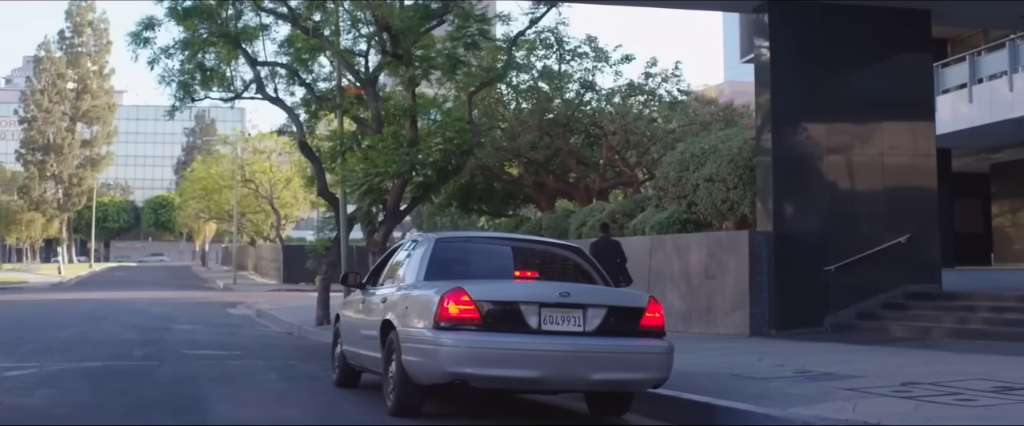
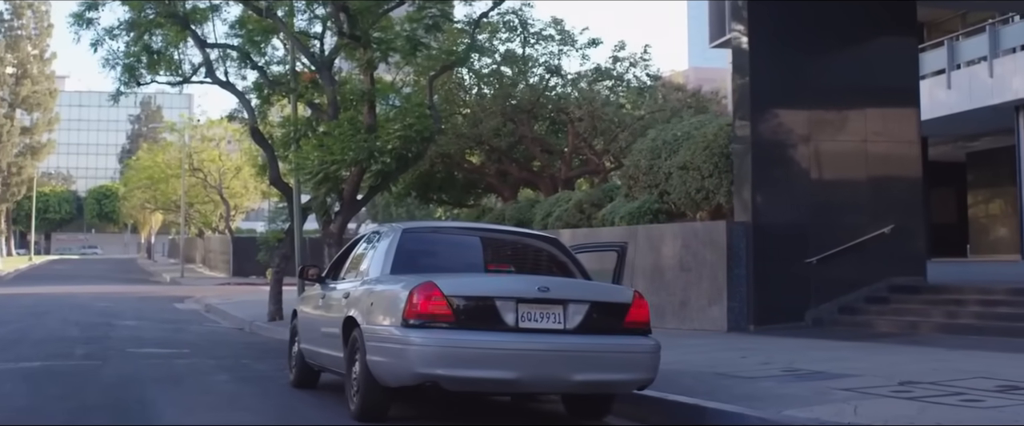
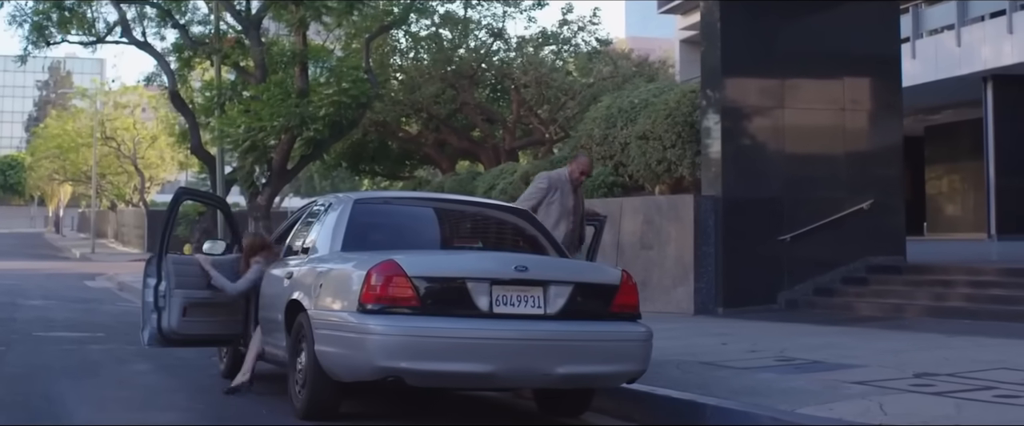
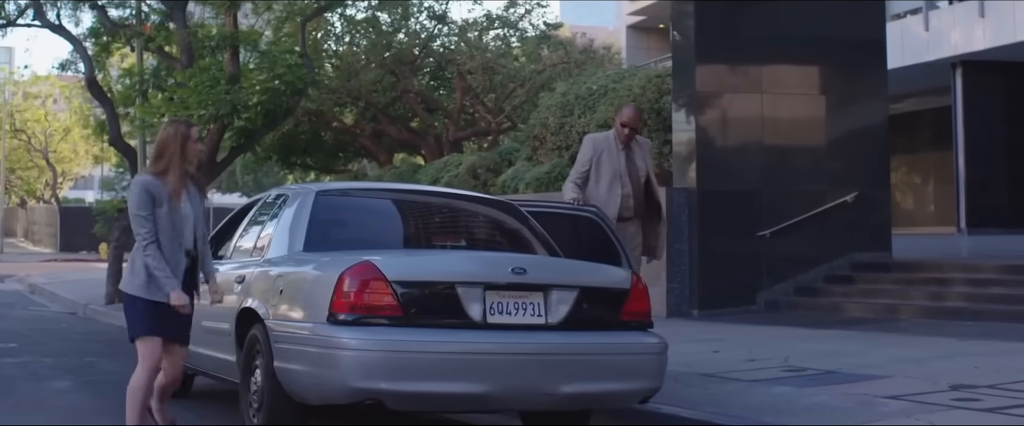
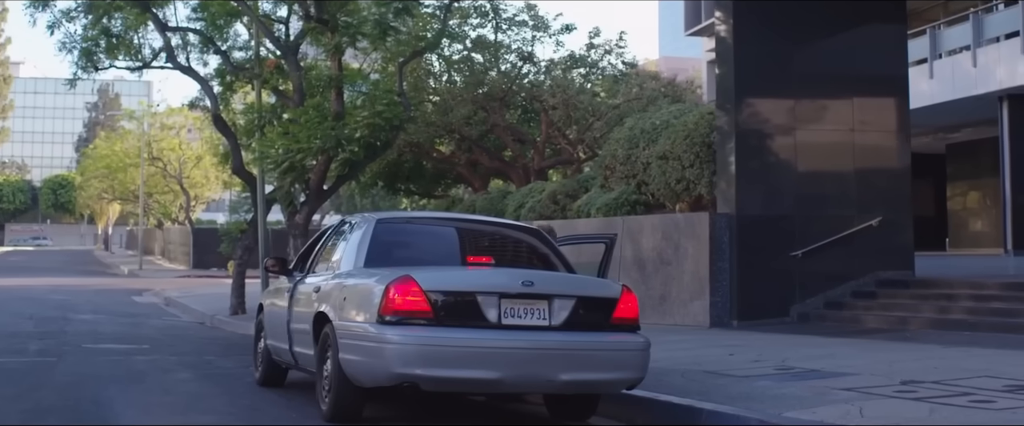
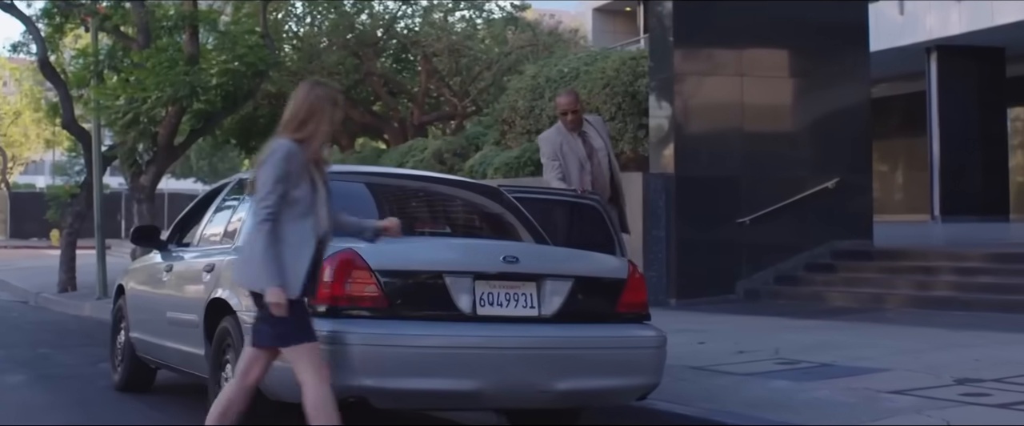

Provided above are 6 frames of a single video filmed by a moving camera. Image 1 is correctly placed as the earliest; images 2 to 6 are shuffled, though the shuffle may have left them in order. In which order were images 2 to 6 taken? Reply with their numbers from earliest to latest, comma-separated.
2, 5, 3, 4, 6
